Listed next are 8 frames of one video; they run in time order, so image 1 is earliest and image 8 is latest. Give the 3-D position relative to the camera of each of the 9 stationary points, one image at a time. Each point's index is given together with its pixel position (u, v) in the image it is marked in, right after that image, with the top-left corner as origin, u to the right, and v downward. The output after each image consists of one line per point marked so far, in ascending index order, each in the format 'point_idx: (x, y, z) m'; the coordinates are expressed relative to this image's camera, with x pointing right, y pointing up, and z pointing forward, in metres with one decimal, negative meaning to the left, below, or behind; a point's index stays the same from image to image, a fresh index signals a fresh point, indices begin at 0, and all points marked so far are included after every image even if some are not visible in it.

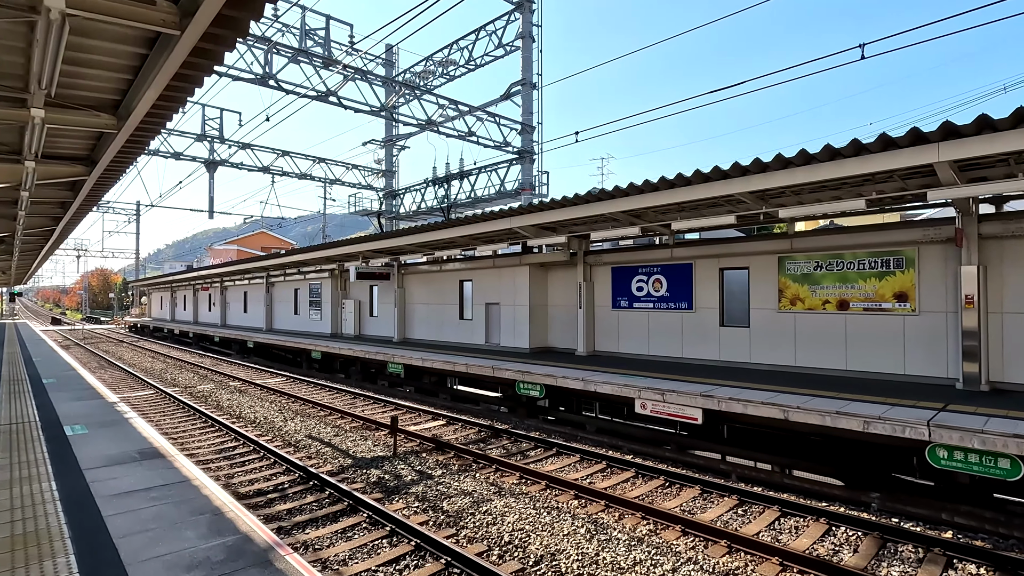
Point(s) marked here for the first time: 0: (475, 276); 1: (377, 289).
0: (-1.1, +0.3, +15.1) m
1: (-4.9, -0.1, +19.1) m
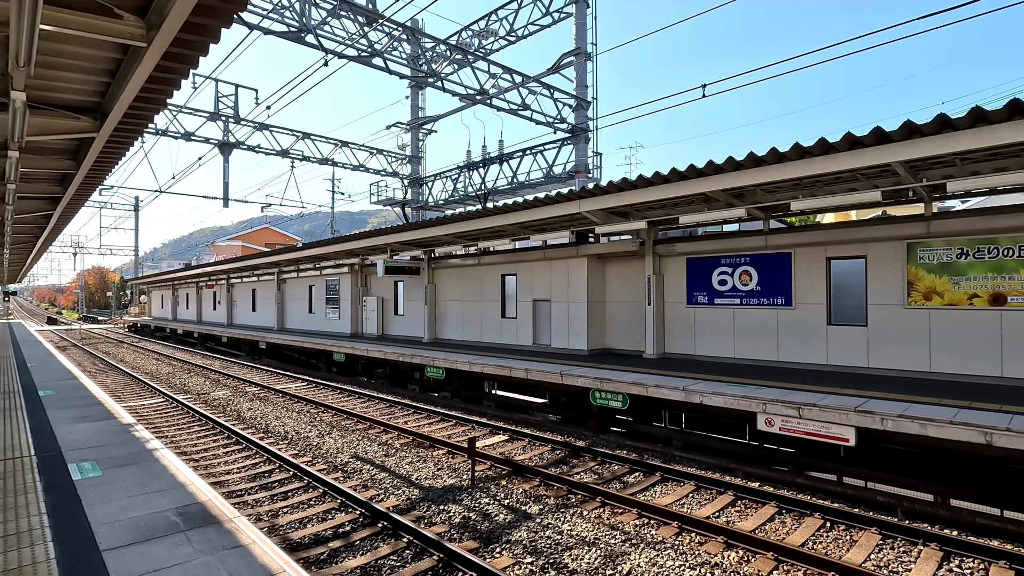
0: (+0.2, +0.5, +13.6) m
1: (-3.6, +0.1, +17.6) m
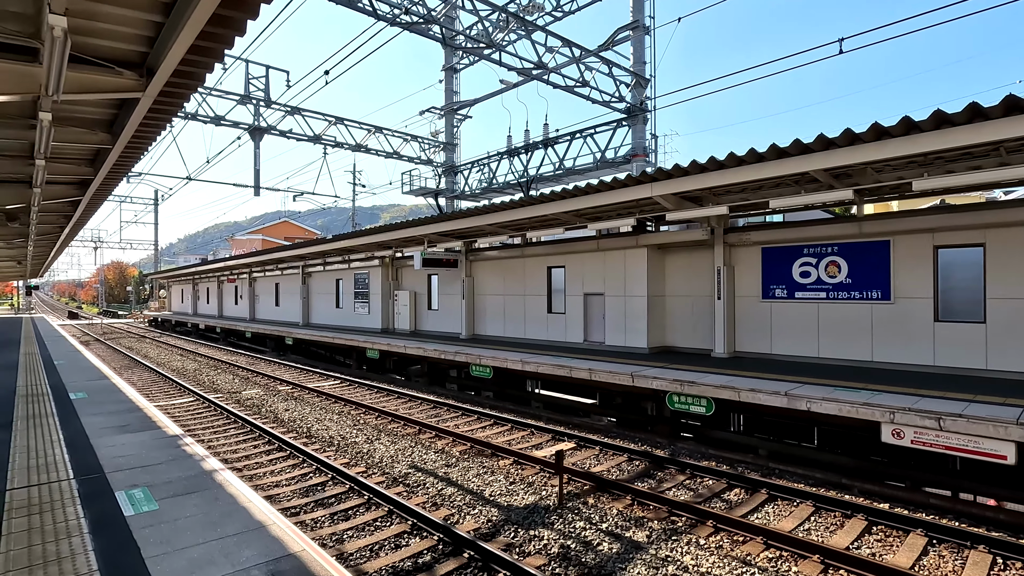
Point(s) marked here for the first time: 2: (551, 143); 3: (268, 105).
0: (+1.4, +0.6, +12.8) m
1: (-2.4, +0.3, +16.8) m
2: (+1.0, +3.8, +13.8) m
3: (-6.0, +4.6, +13.3) m
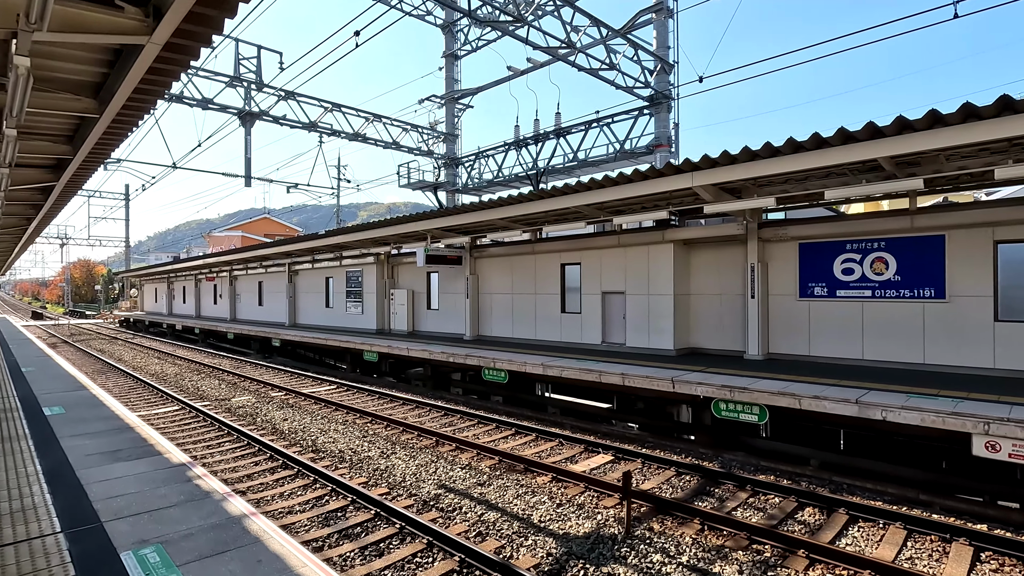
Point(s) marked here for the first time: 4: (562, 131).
0: (+1.7, +0.7, +12.0) m
1: (-2.3, +0.3, +15.9) m
2: (+1.3, +3.8, +13.0) m
3: (-5.8, +4.6, +12.3) m
4: (+1.2, +3.8, +13.1) m
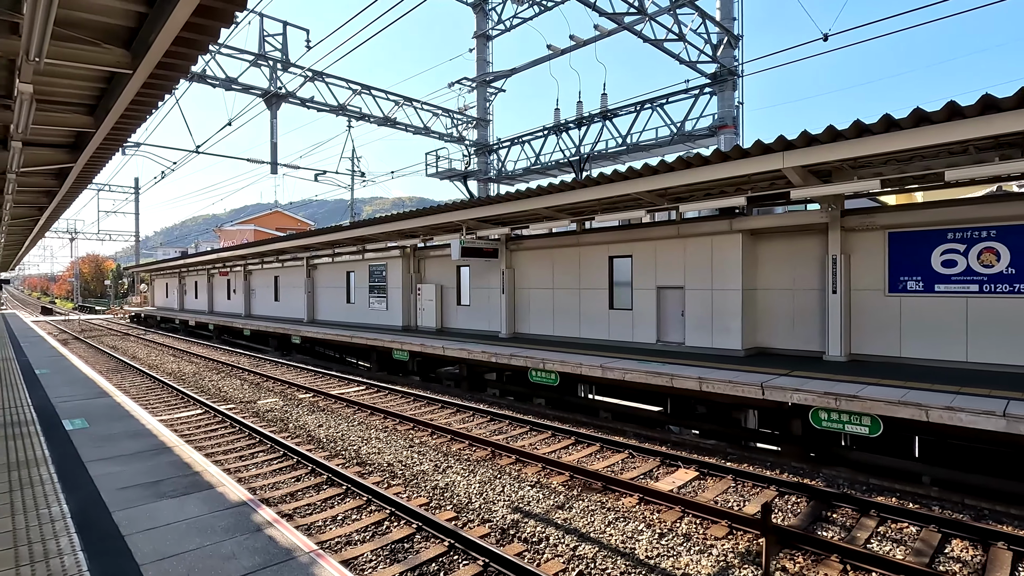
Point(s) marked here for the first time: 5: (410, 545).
0: (+2.6, +0.8, +11.1) m
1: (-1.3, +0.5, +15.1) m
2: (+2.2, +3.9, +12.1) m
3: (-4.8, +4.7, +11.4) m
4: (+2.2, +4.0, +12.2) m
5: (-1.0, -2.5, +5.1) m
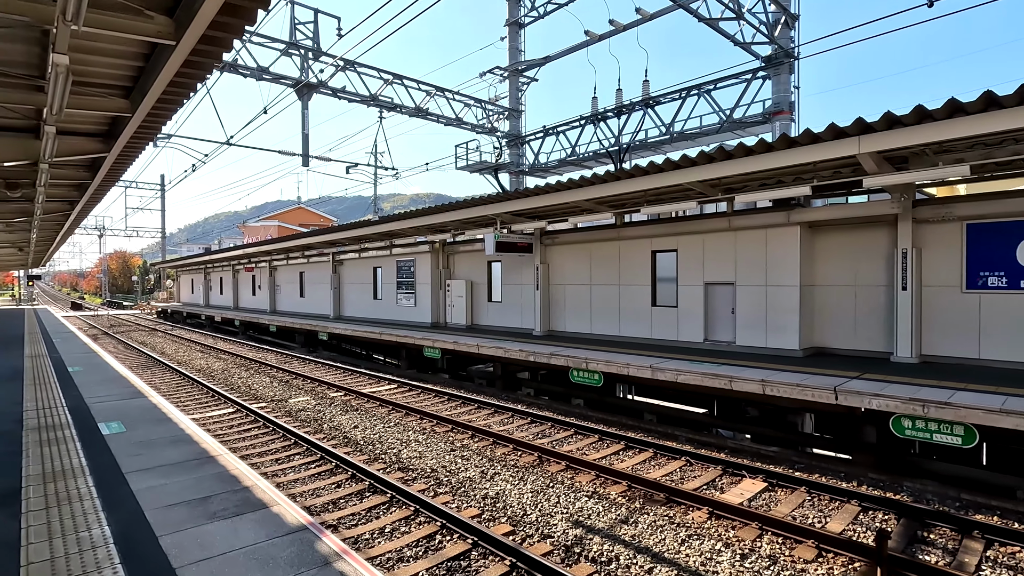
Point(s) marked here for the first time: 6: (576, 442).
0: (+3.4, +0.9, +10.6) m
1: (-0.4, +0.6, +14.6) m
2: (+3.0, +4.0, +11.5) m
3: (-4.0, +4.8, +11.0) m
4: (+3.0, +4.1, +11.6) m
5: (-0.4, -2.4, +4.7) m
6: (+1.0, -2.3, +8.1) m
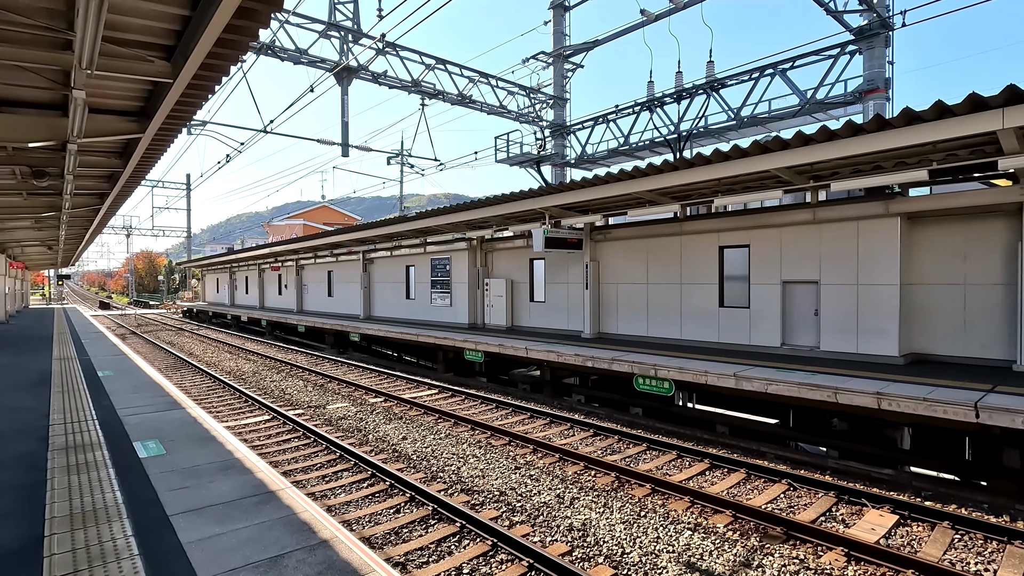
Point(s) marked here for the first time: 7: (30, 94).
0: (+4.4, +0.9, +9.6) m
1: (+0.8, +0.6, +13.8) m
2: (+4.1, +4.0, +10.6) m
3: (-3.0, +4.8, +10.3) m
4: (+4.1, +4.1, +10.7) m
5: (+0.4, -2.4, +3.9) m
6: (+1.9, -2.3, +7.3) m
7: (-4.6, +1.8, +5.0) m
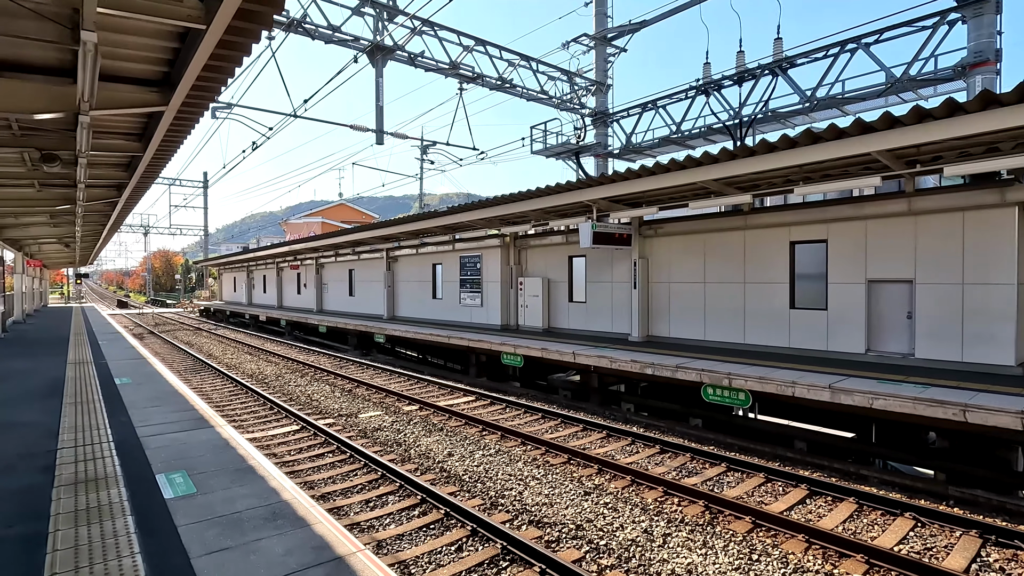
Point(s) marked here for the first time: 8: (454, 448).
0: (+5.3, +0.9, +8.7) m
1: (+1.7, +0.6, +12.9) m
2: (+5.0, +4.0, +9.6) m
3: (-2.1, +4.8, +9.5) m
4: (+4.9, +4.1, +9.7) m
5: (+1.2, -2.4, +3.0) m
6: (+2.7, -2.3, +6.3) m
7: (-3.8, +1.9, +4.3) m
8: (-0.8, -2.3, +7.8) m
